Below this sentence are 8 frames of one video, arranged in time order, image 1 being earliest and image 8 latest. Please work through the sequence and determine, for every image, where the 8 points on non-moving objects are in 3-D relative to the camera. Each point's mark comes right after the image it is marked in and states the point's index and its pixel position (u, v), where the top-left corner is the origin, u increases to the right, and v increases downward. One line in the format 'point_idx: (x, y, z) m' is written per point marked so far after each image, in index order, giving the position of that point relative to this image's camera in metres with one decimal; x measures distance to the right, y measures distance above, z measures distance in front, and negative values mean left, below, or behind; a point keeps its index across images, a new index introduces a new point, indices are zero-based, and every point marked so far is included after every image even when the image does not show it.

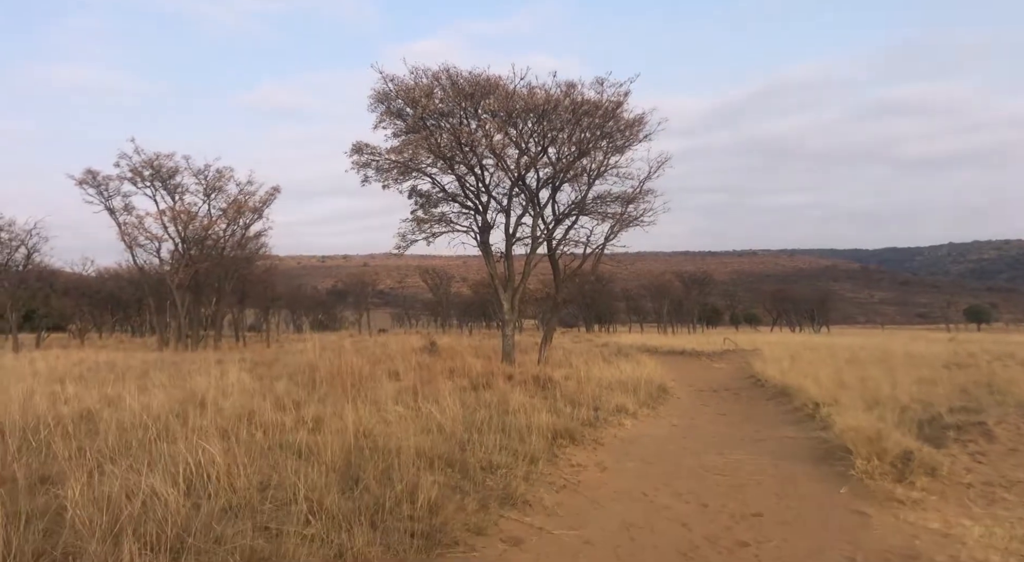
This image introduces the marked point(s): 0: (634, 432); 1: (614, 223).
0: (+1.5, -1.8, +8.0) m
1: (+3.0, +1.7, +19.6) m
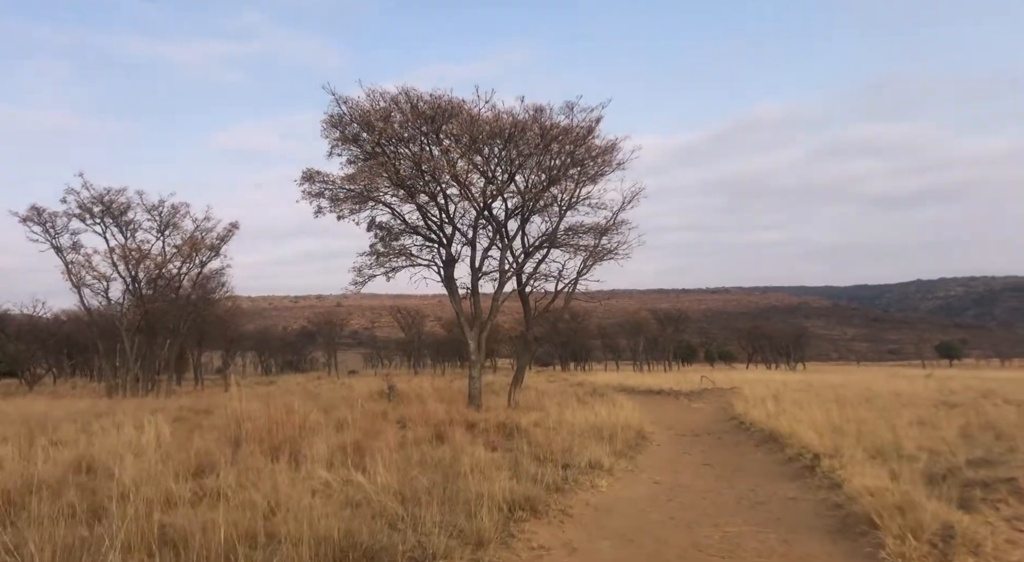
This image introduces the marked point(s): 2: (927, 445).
0: (+1.0, -2.2, +6.7) m
1: (+2.1, +0.7, +18.5) m
2: (+6.5, -2.6, +10.5) m
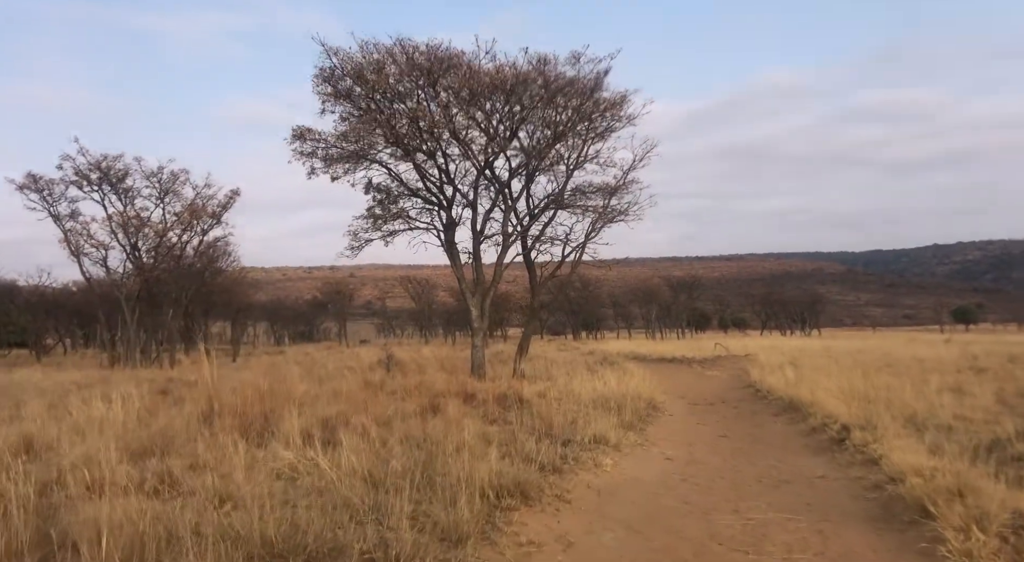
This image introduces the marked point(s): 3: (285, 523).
0: (+0.9, -1.7, +5.9) m
1: (+2.2, +1.7, +17.6) m
2: (+6.5, -1.9, +9.6) m
3: (-1.4, -1.4, +4.0) m
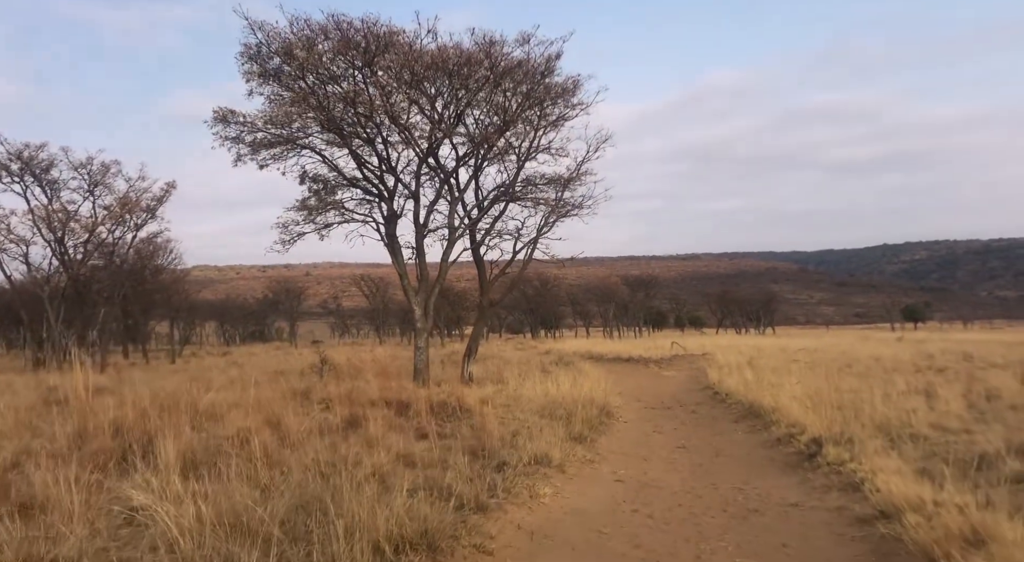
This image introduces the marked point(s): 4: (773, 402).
0: (+0.3, -1.7, +4.9) m
1: (+0.9, +1.8, +16.6) m
2: (+5.7, -1.9, +8.9) m
3: (-1.8, -1.4, +2.8) m
4: (+4.5, -2.1, +11.5) m
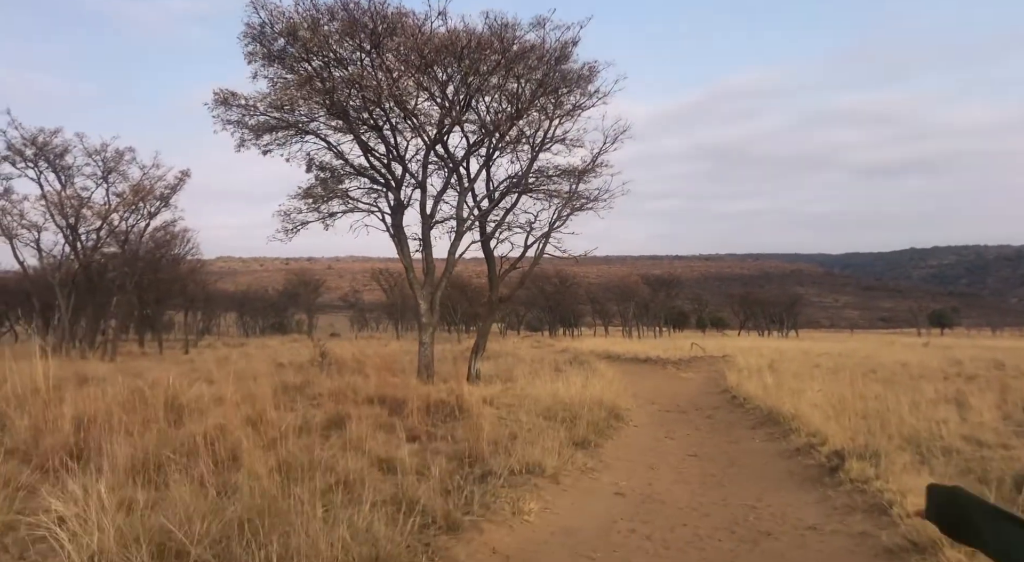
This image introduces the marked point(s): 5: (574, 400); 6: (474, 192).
0: (+0.2, -1.6, +4.3) m
1: (+1.2, +1.9, +16.0) m
2: (+5.6, -1.9, +8.2) m
3: (-2.0, -1.3, +2.3) m
4: (+4.5, -2.1, +10.8) m
5: (+1.0, -2.0, +11.4) m
6: (-0.8, +1.9, +14.6) m
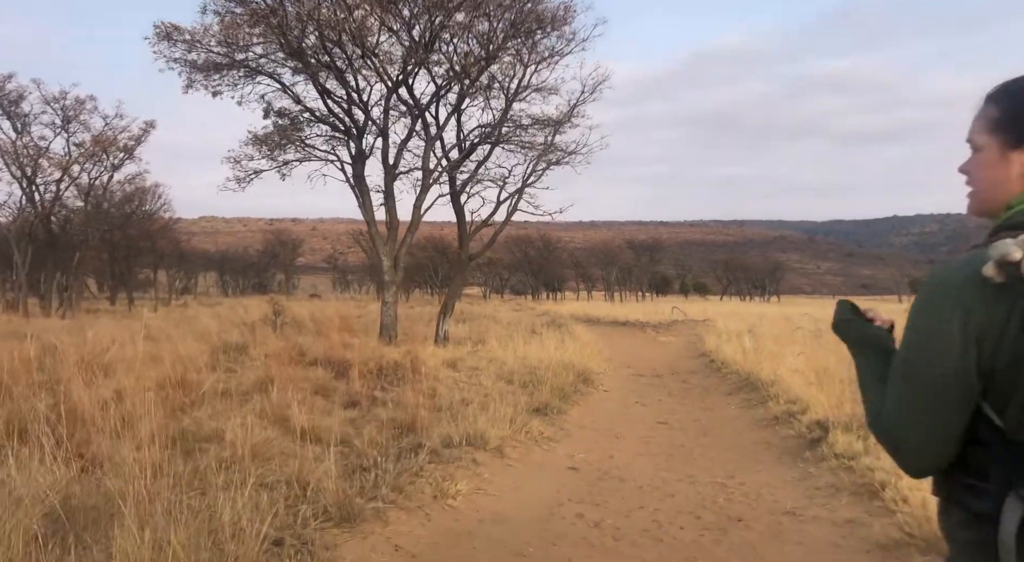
0: (-0.2, -1.3, +3.5) m
1: (+0.6, +2.8, +15.1) m
2: (+5.1, -1.4, +7.5) m
3: (-2.4, -1.0, +1.5) m
4: (+4.0, -1.4, +10.2) m
5: (+0.5, -1.3, +10.7) m
6: (-1.5, +2.8, +13.6) m
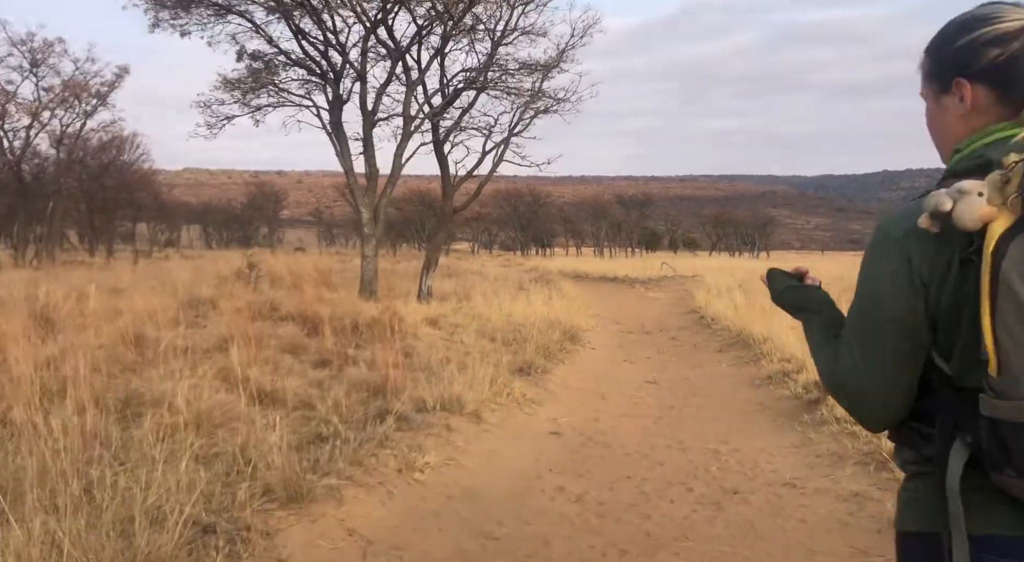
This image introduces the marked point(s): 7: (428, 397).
0: (-0.4, -1.0, +3.2) m
1: (+0.3, +3.8, +14.4) m
2: (+4.9, -0.9, +7.3) m
3: (-2.5, -0.9, +1.1) m
4: (+3.7, -0.7, +9.8) m
5: (+0.2, -0.6, +10.3) m
6: (-1.7, +3.8, +12.9) m
7: (-0.6, -0.8, +4.8) m
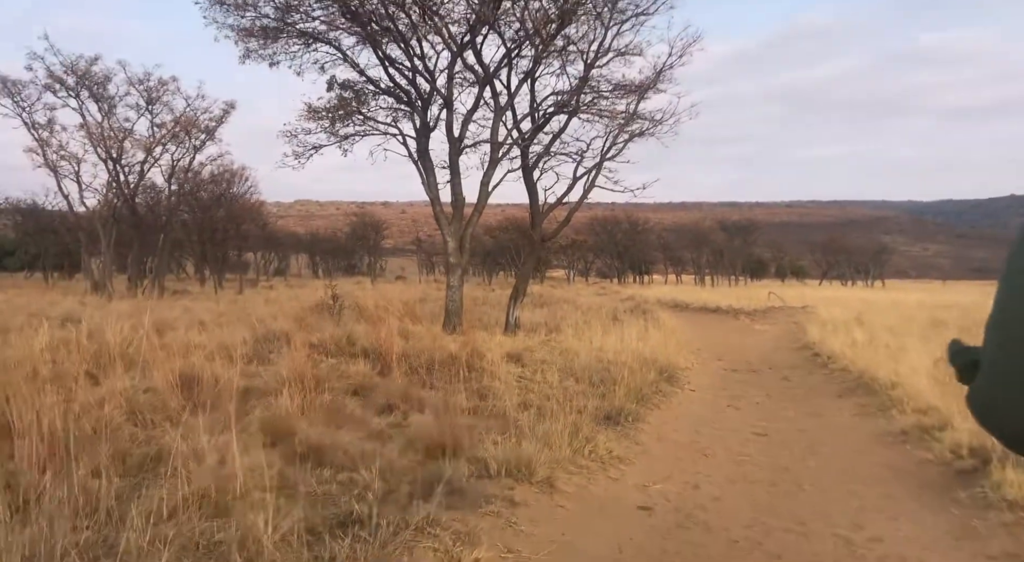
0: (-0.1, -1.2, +2.5) m
1: (+2.1, +3.2, +13.7) m
2: (+5.7, -1.3, +5.7) m
3: (-2.5, -1.0, +0.7) m
4: (+4.9, -1.2, +8.5) m
5: (+1.5, -1.1, +9.5) m
6: (0.0, +3.2, +12.5) m
7: (-0.1, -1.1, +4.1) m
